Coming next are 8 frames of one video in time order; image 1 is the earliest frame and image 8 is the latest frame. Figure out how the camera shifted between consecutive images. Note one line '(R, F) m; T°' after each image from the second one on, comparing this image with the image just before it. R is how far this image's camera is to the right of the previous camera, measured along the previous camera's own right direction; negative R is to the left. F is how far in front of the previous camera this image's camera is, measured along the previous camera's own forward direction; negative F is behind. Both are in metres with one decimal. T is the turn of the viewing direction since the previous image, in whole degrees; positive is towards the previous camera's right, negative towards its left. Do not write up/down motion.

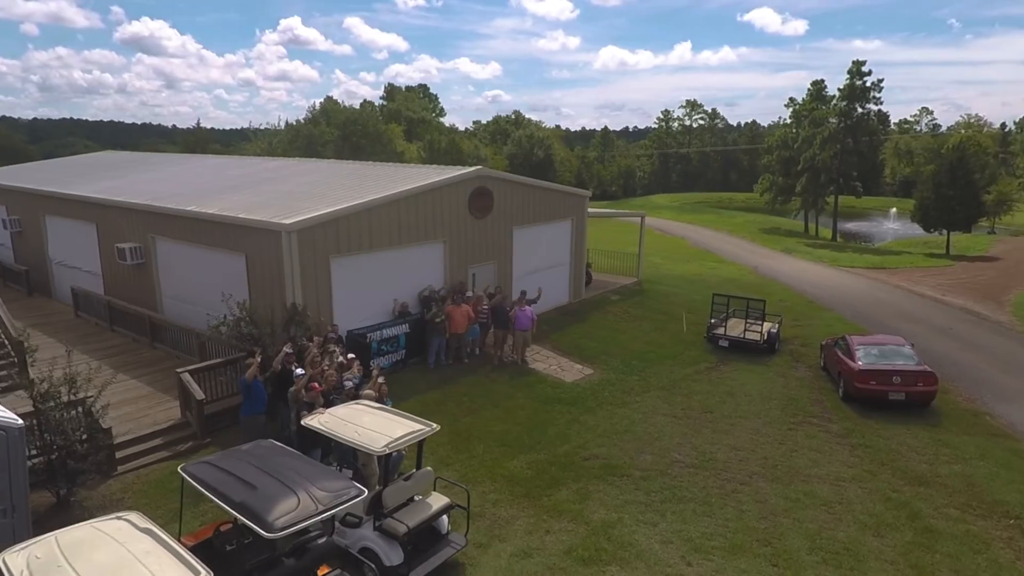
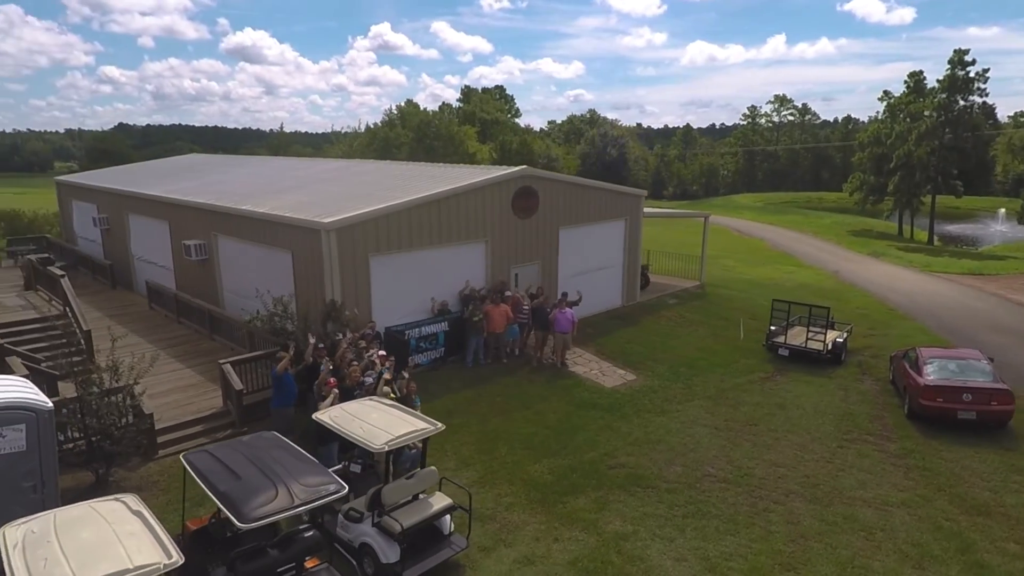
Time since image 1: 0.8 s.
(+0.9, +0.2) m; -7°
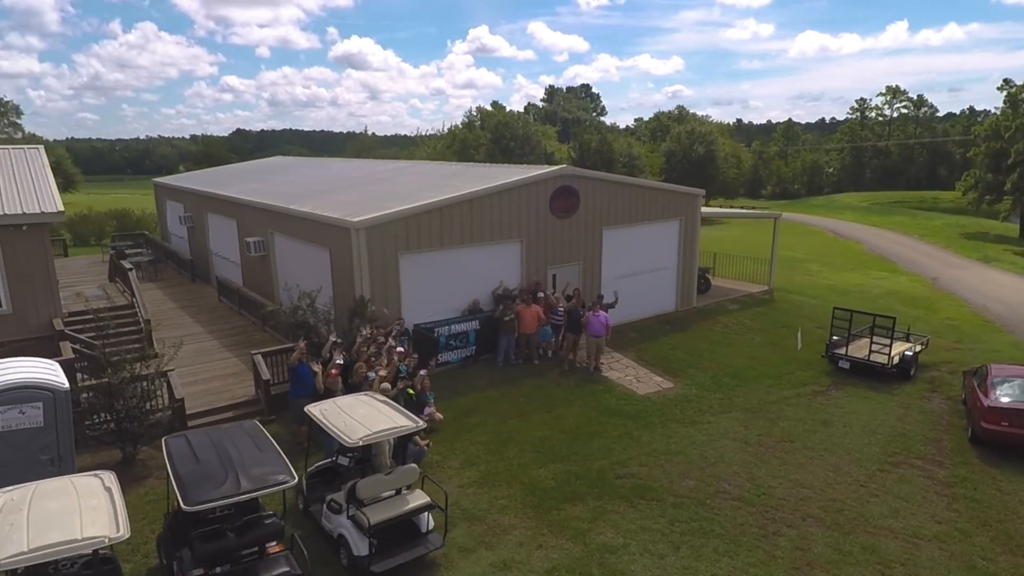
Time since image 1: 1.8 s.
(+1.3, +0.2) m; -8°
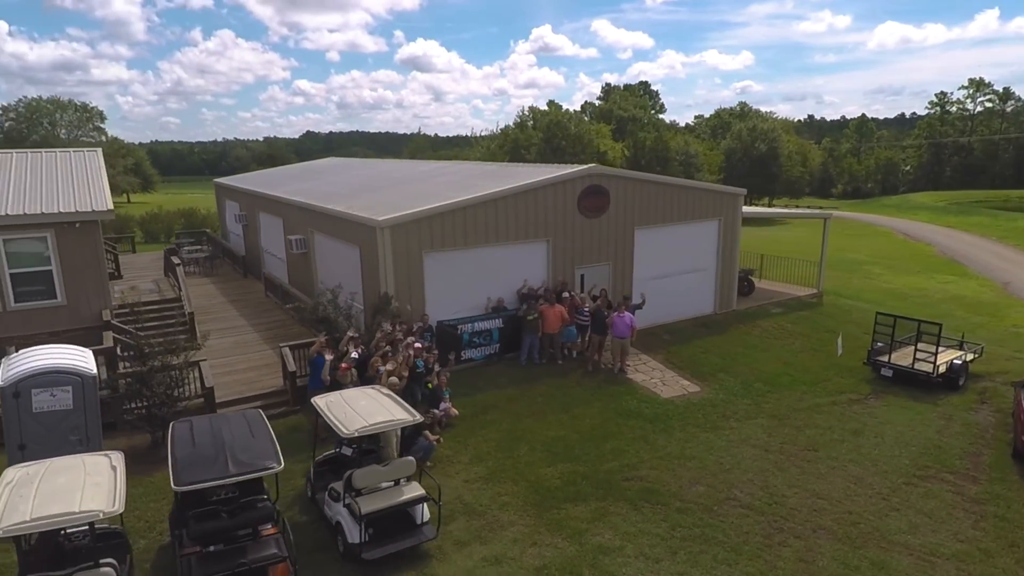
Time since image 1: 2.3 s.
(+0.8, 0.0) m; -6°
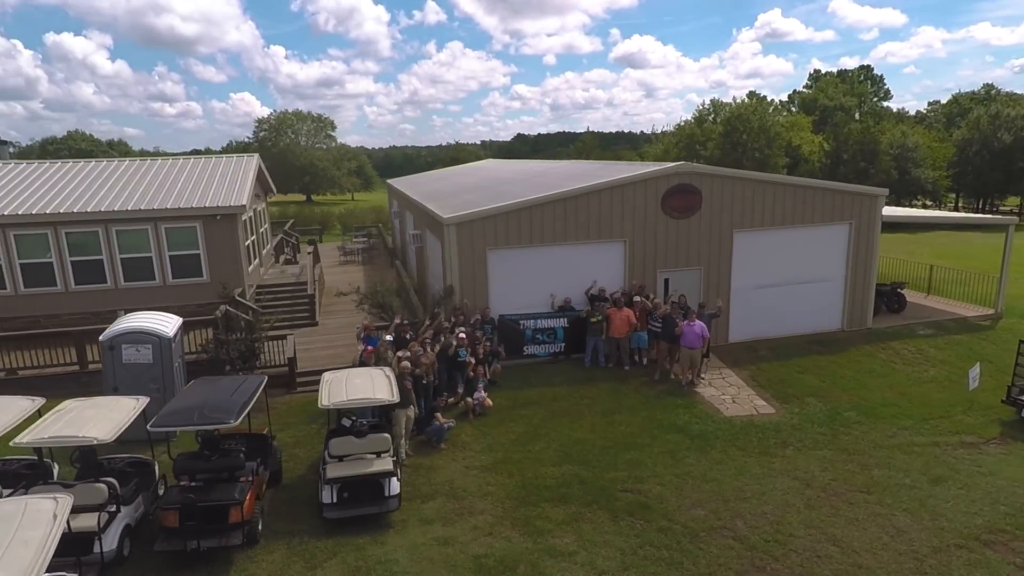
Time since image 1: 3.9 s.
(+3.1, +0.2) m; -19°
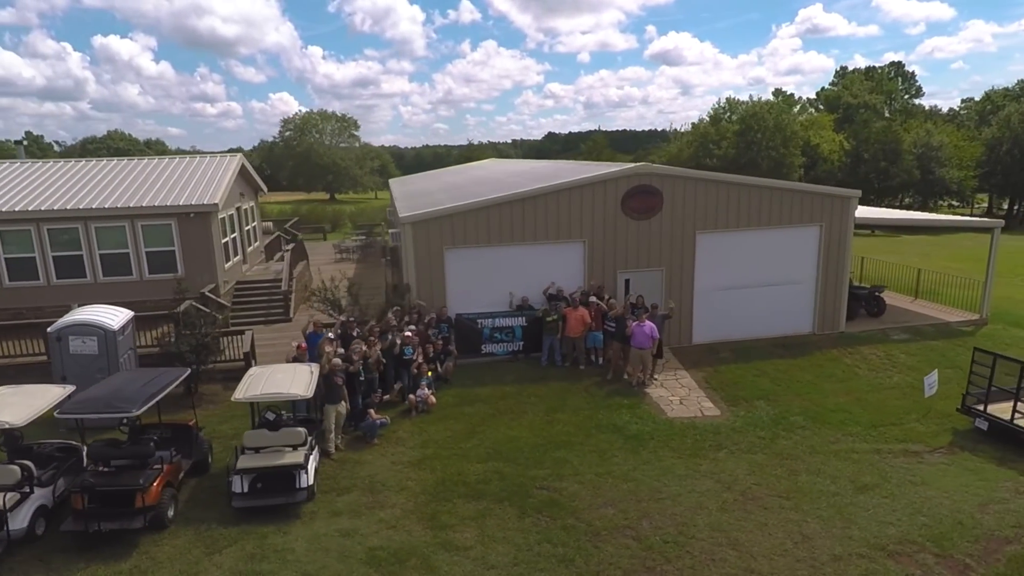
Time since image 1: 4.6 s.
(+1.7, -0.1) m; -3°
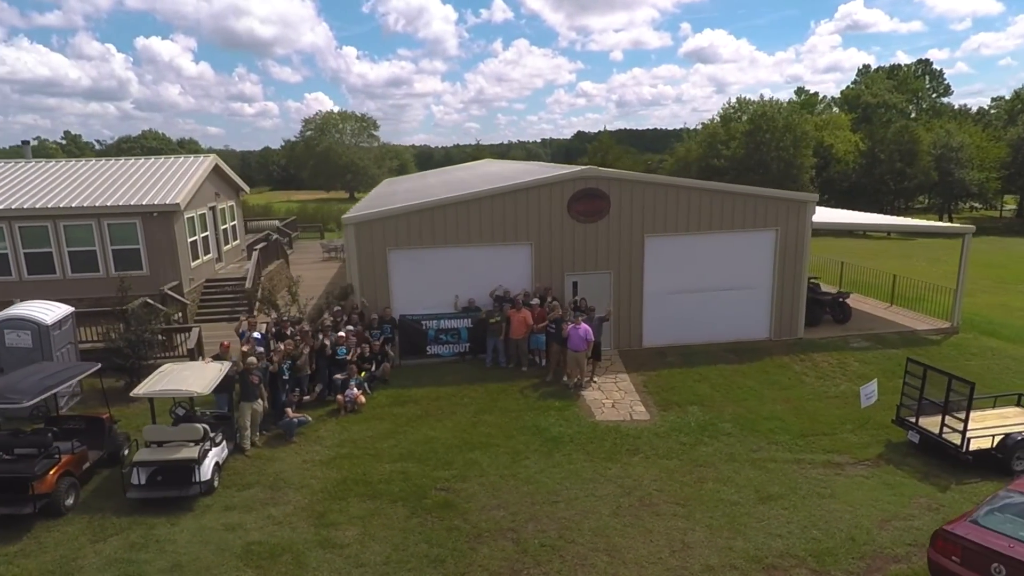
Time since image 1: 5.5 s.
(+2.0, 0.0) m; -3°
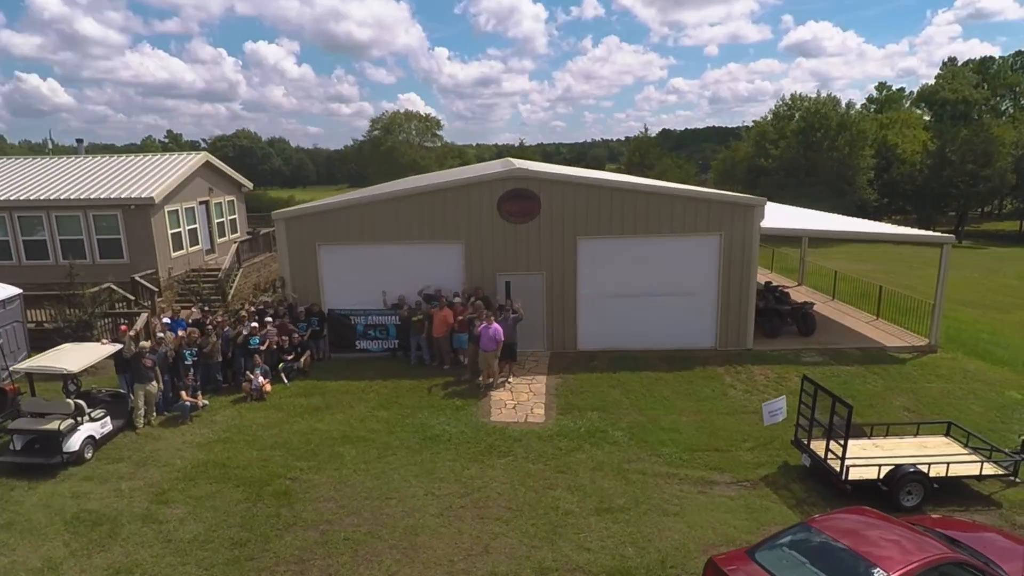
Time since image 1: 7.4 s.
(+3.7, +0.3) m; -8°
